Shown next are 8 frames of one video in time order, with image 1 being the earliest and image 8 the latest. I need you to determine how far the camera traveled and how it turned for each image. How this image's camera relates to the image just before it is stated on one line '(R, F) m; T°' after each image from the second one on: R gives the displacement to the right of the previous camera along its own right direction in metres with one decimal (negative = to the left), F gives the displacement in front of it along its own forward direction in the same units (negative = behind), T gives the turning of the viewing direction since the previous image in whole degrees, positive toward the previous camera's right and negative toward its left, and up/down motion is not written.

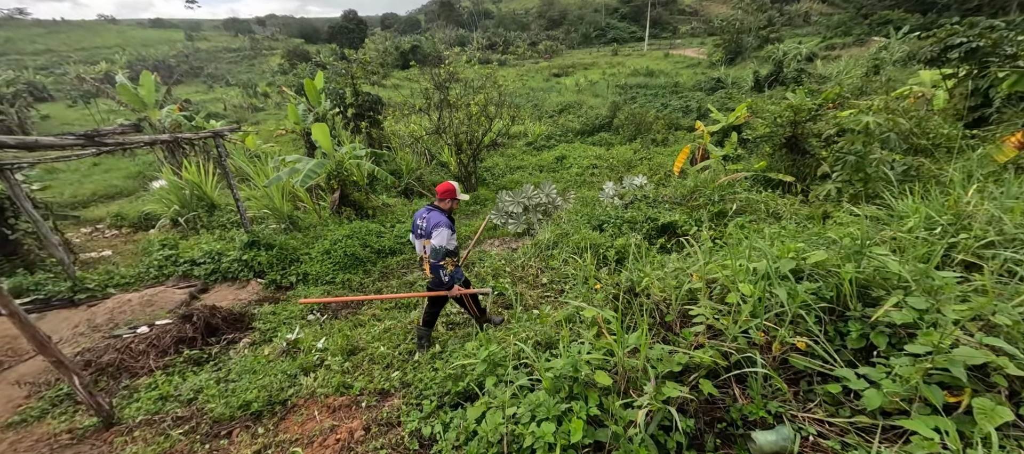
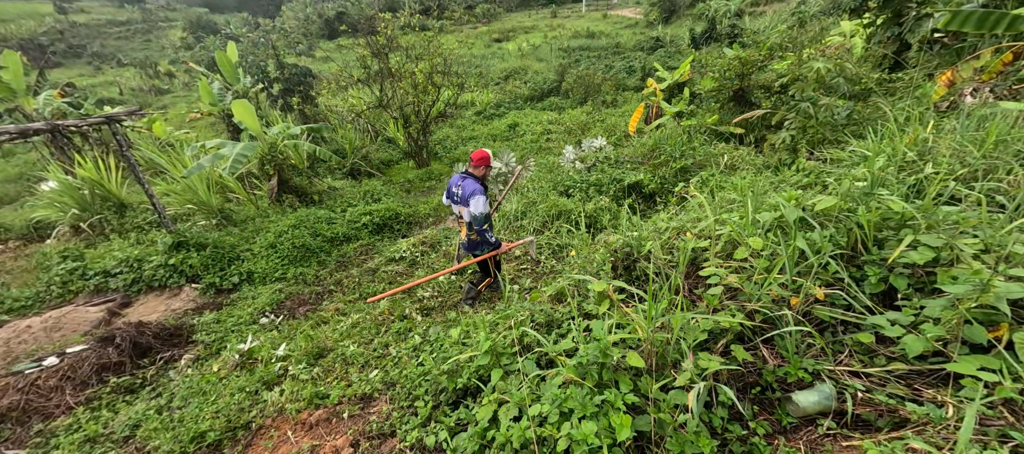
(-0.2, +0.3) m; +7°
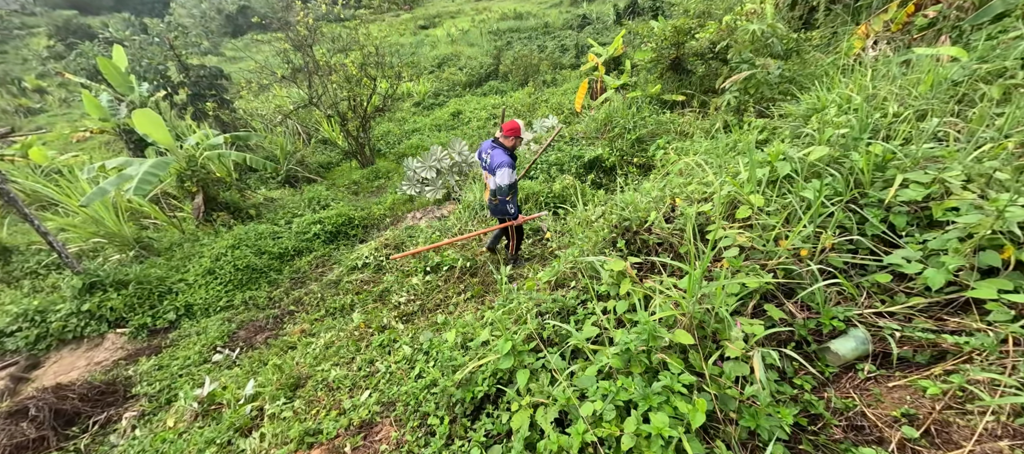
(-0.3, +0.2) m; +8°
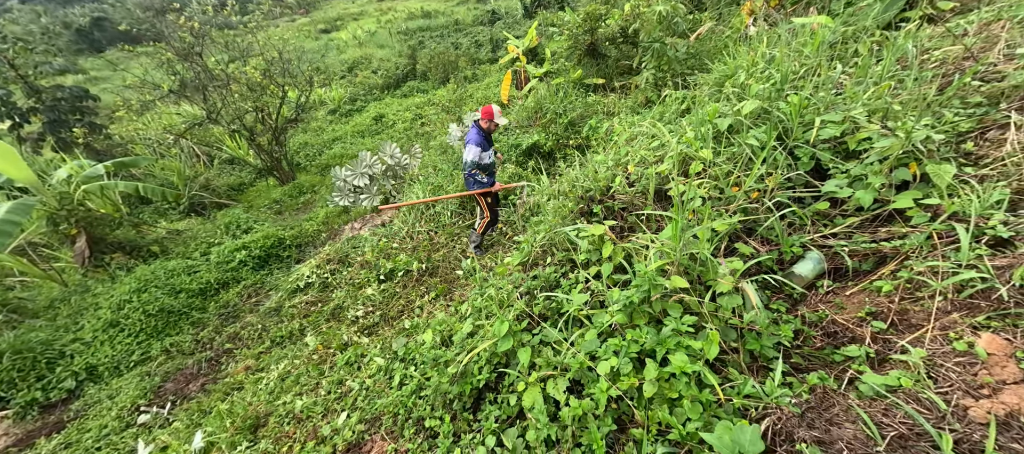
(-0.2, +0.1) m; +10°
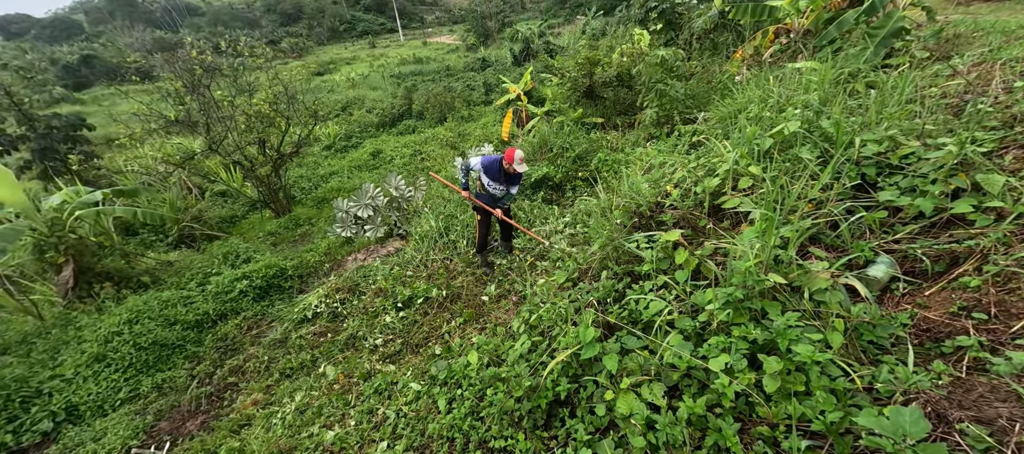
(-0.4, 0.0) m; +3°
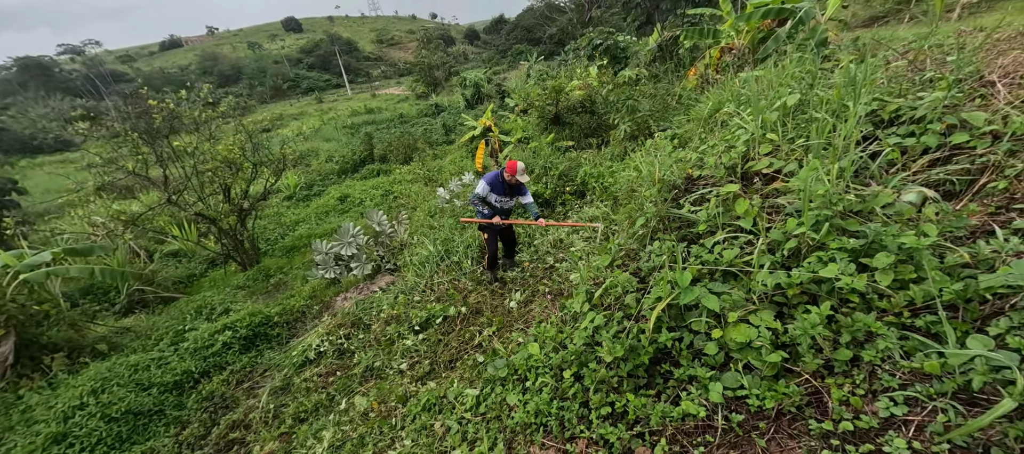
(-0.5, 0.0) m; +7°
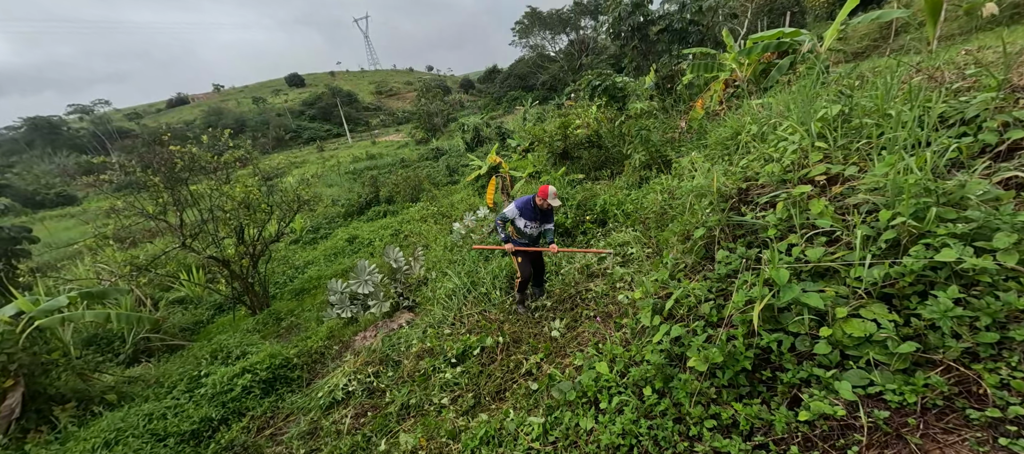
(-0.4, +0.1) m; +1°
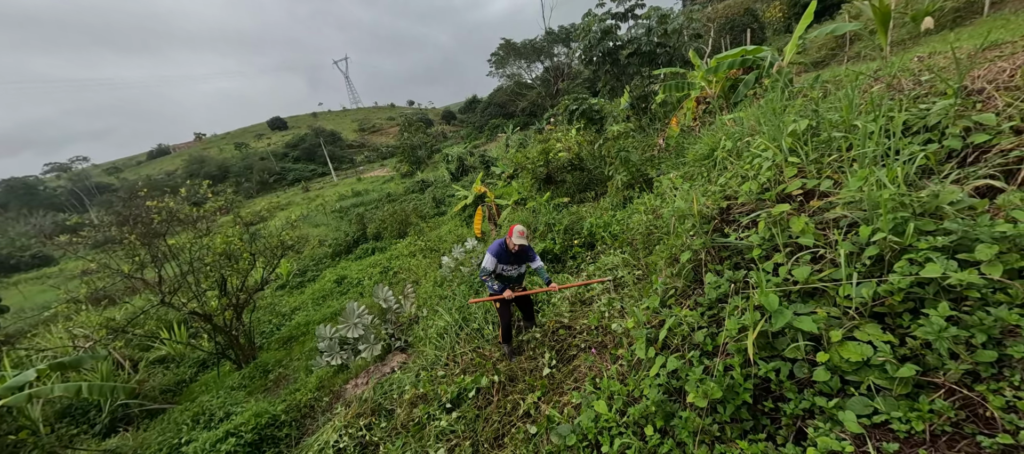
(0.0, 0.0) m; +2°
